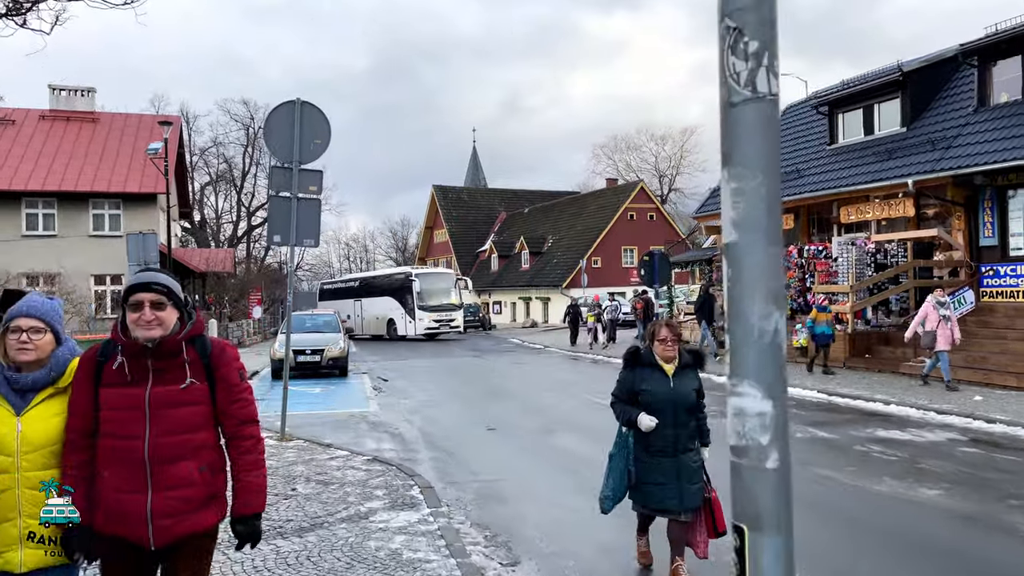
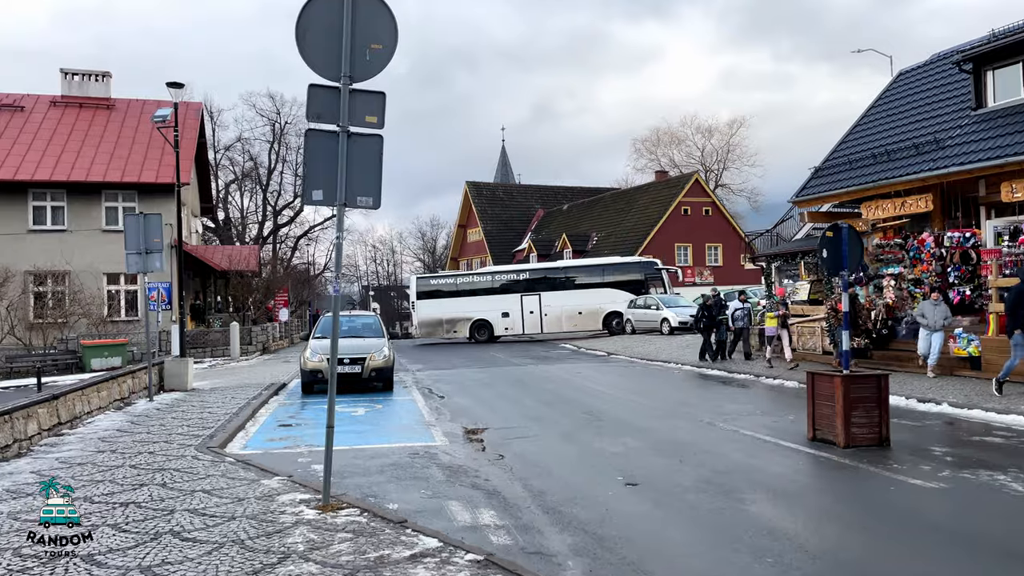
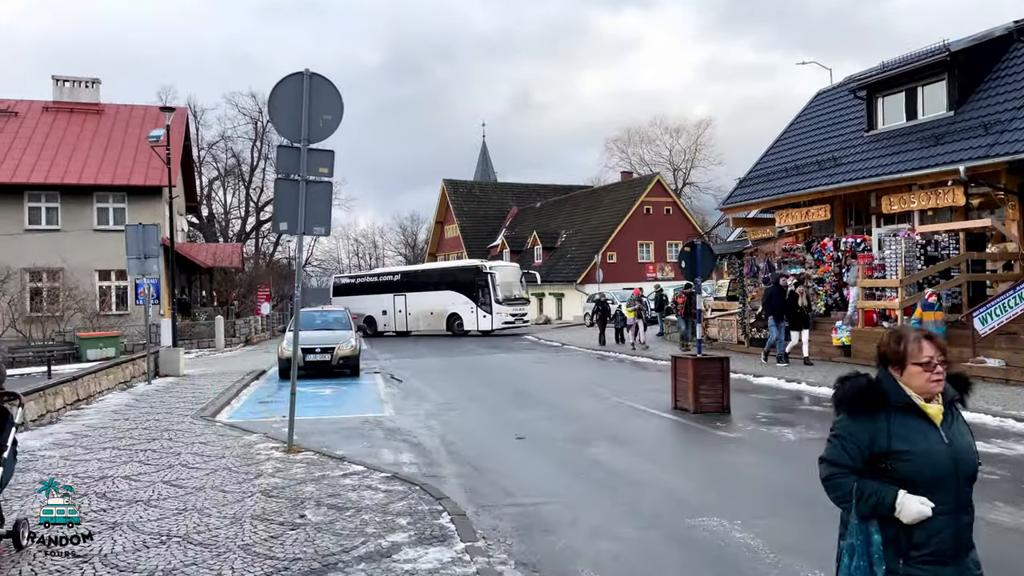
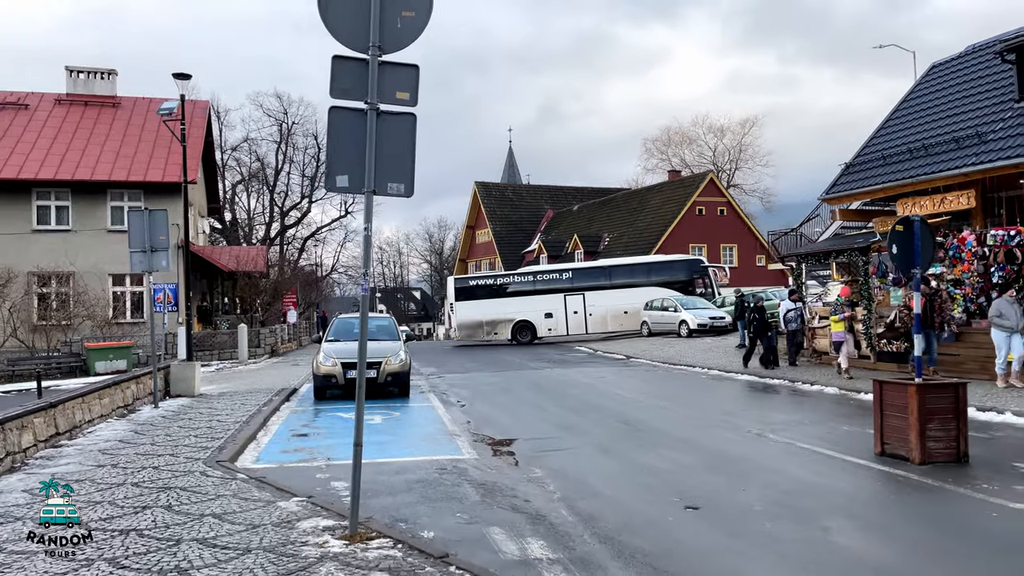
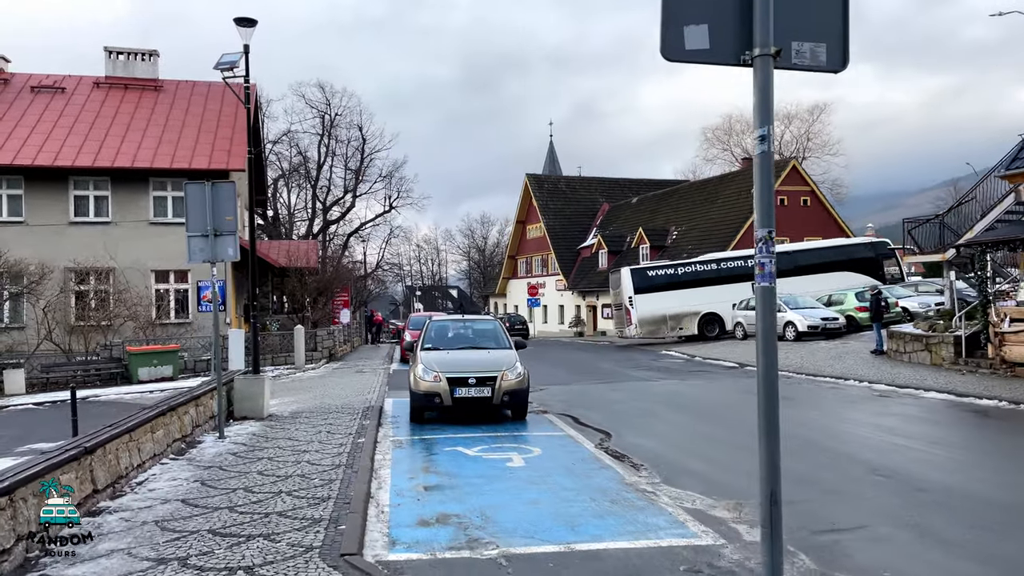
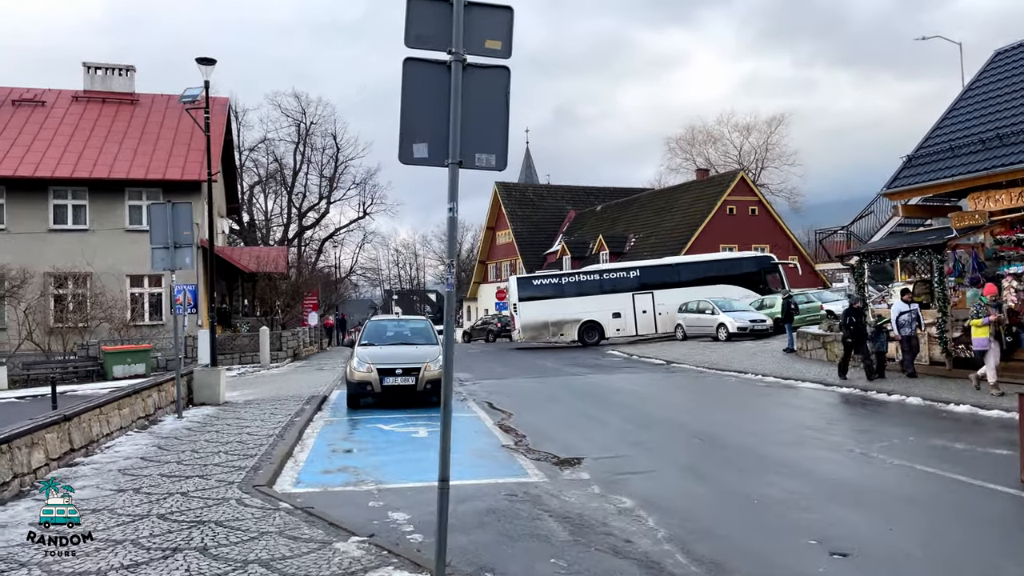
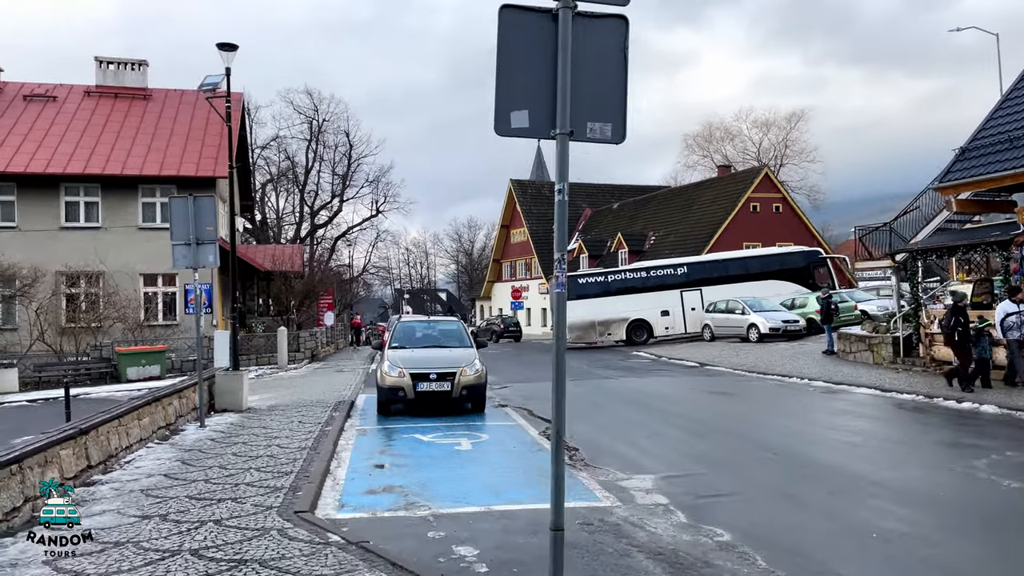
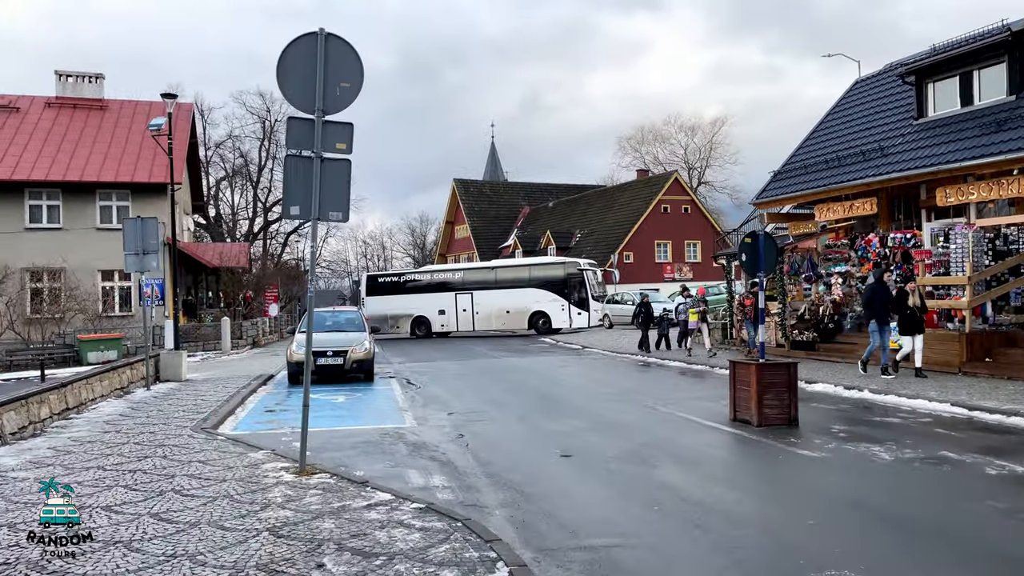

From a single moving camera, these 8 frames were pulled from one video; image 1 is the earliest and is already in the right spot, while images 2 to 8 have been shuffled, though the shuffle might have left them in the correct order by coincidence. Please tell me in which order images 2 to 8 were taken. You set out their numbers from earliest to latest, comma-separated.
3, 8, 2, 4, 6, 7, 5
